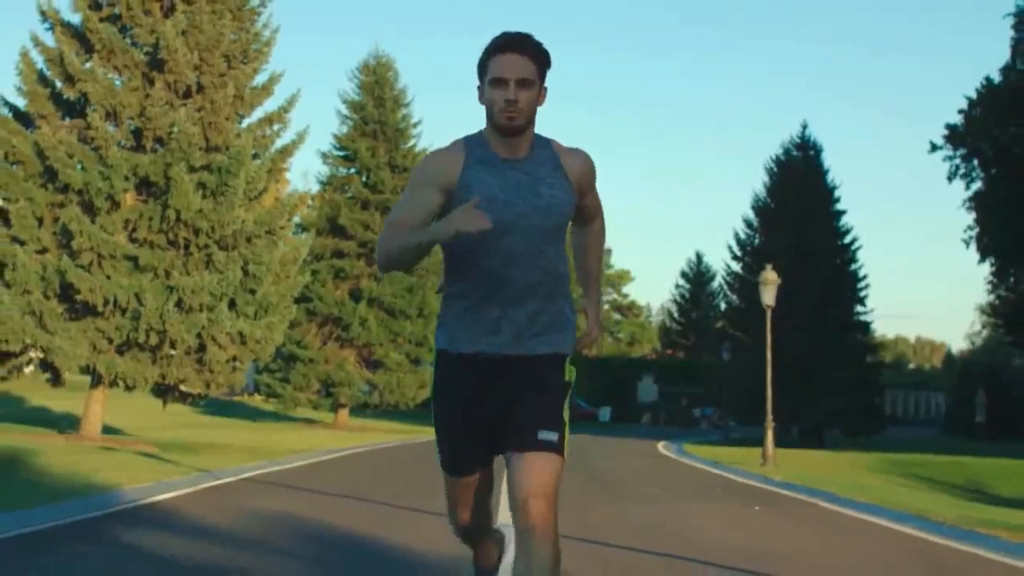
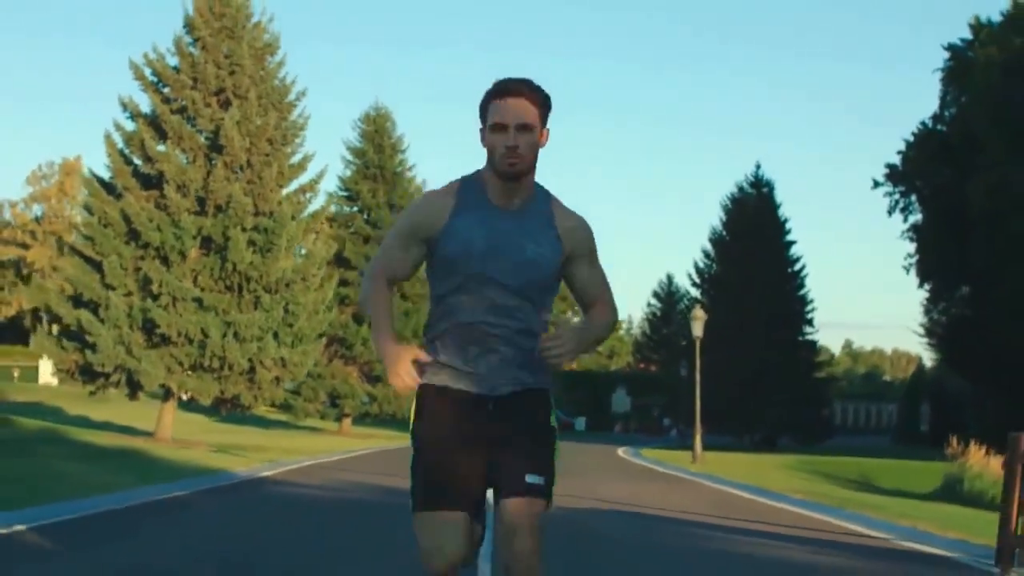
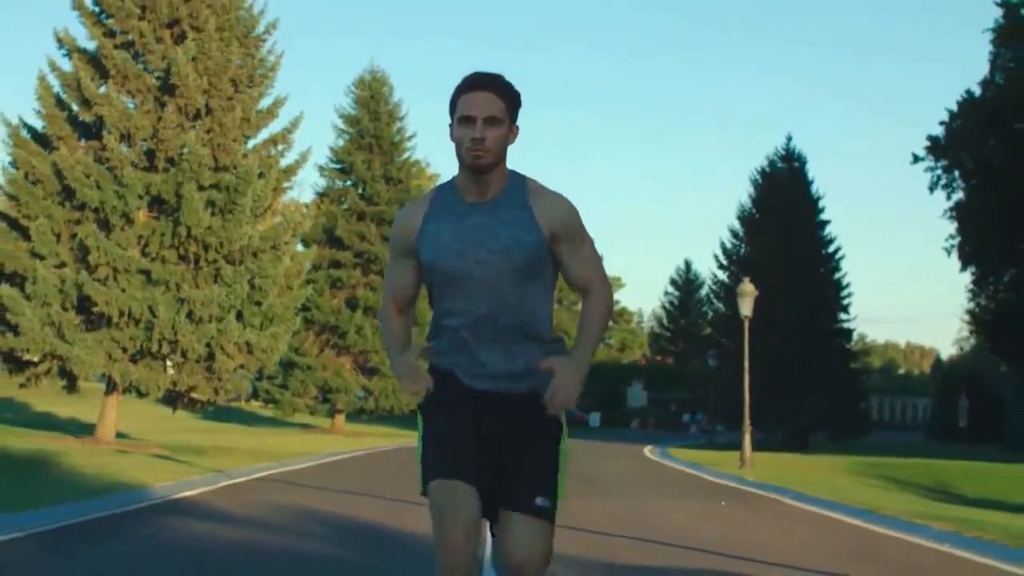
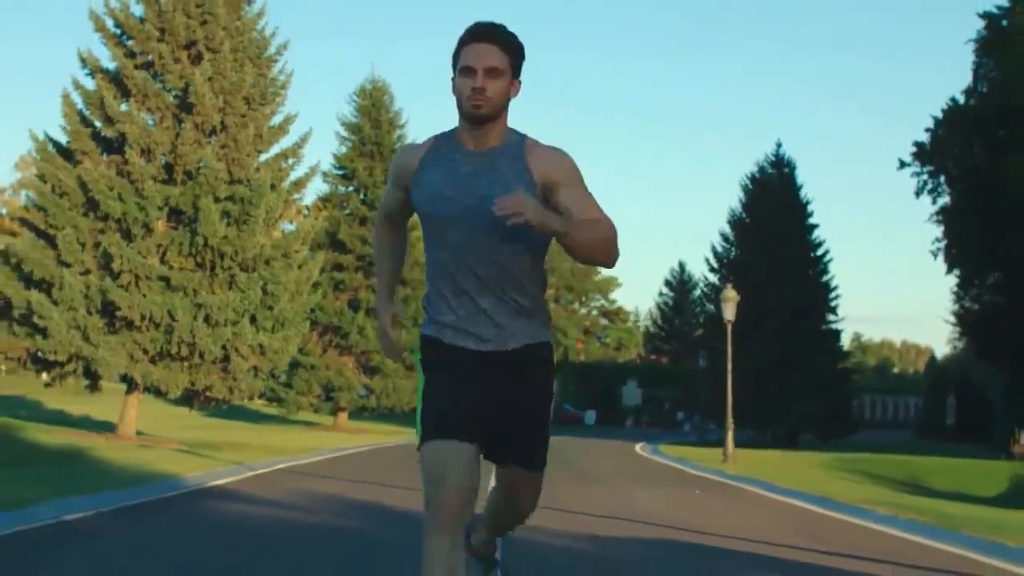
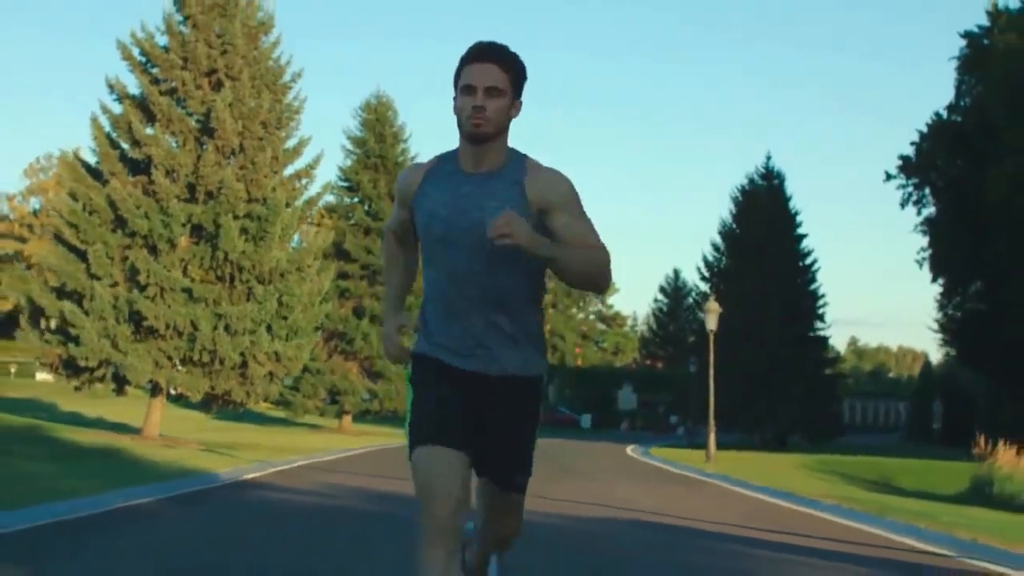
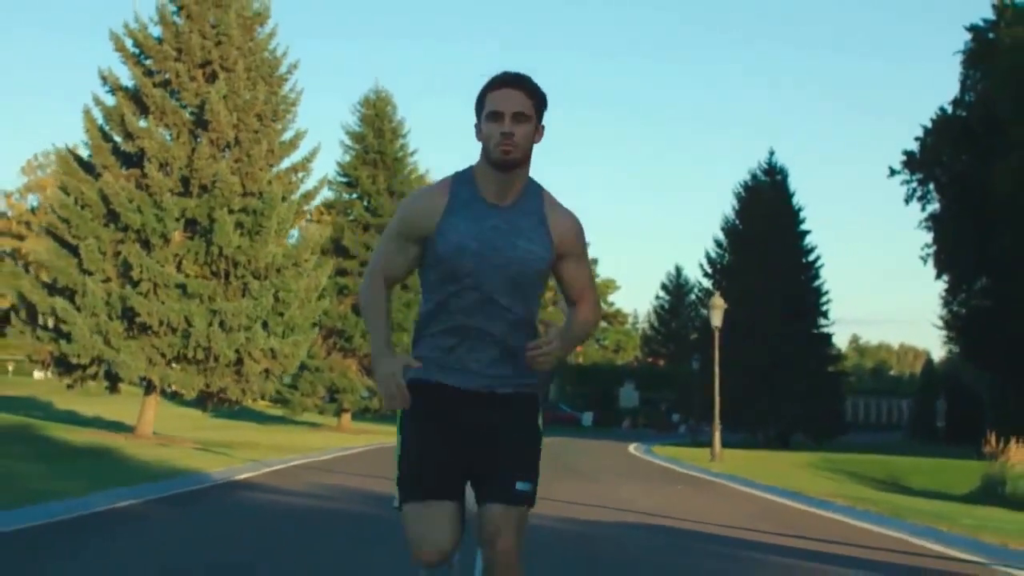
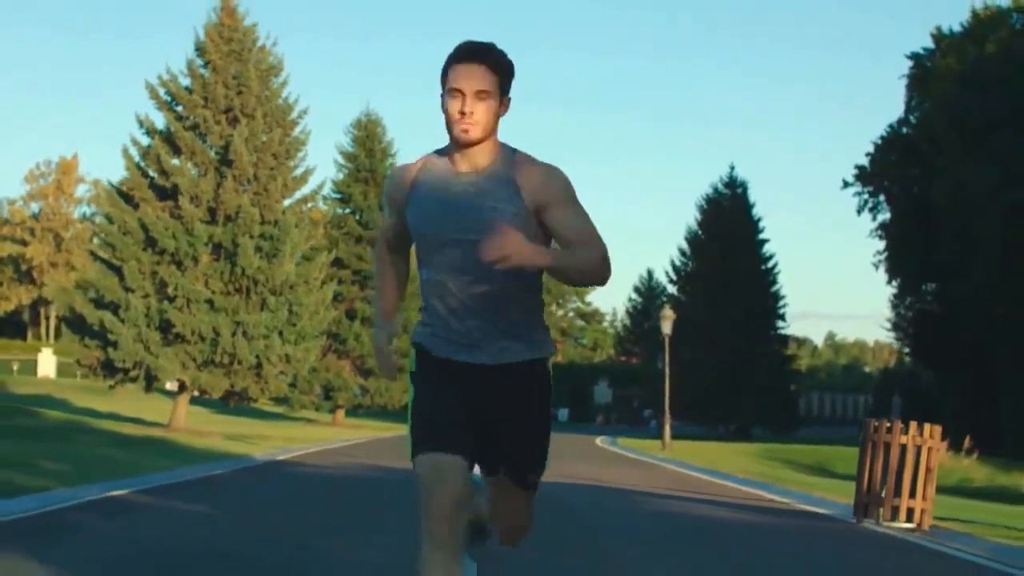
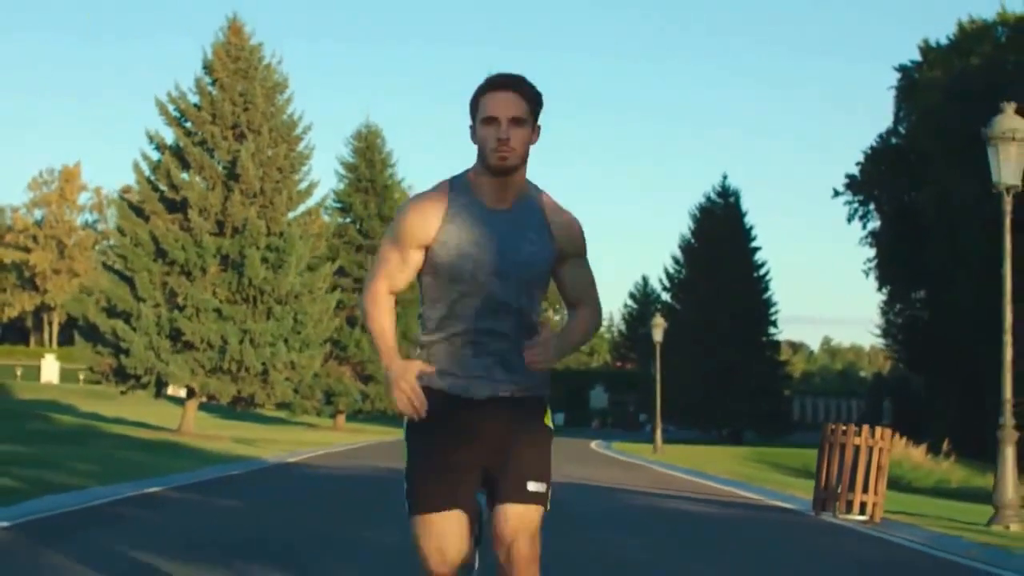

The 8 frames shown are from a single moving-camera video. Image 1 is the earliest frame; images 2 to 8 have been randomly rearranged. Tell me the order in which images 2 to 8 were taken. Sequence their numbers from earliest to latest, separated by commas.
3, 4, 6, 5, 2, 7, 8
